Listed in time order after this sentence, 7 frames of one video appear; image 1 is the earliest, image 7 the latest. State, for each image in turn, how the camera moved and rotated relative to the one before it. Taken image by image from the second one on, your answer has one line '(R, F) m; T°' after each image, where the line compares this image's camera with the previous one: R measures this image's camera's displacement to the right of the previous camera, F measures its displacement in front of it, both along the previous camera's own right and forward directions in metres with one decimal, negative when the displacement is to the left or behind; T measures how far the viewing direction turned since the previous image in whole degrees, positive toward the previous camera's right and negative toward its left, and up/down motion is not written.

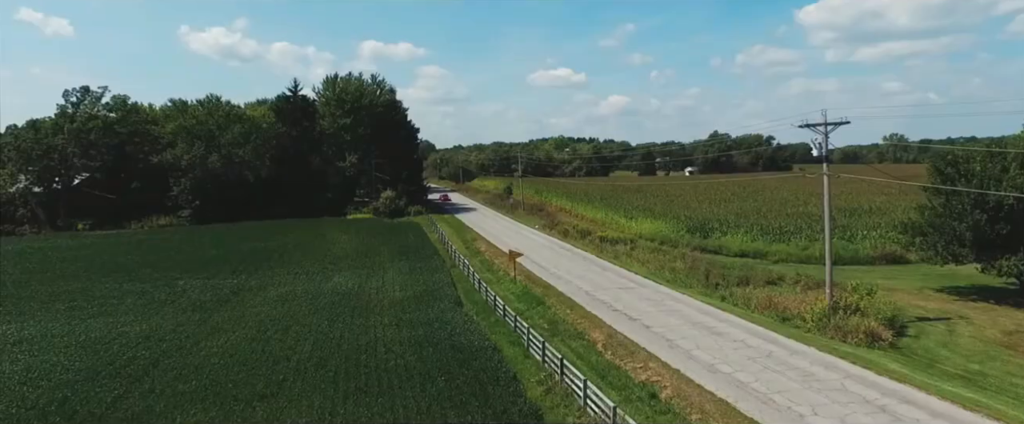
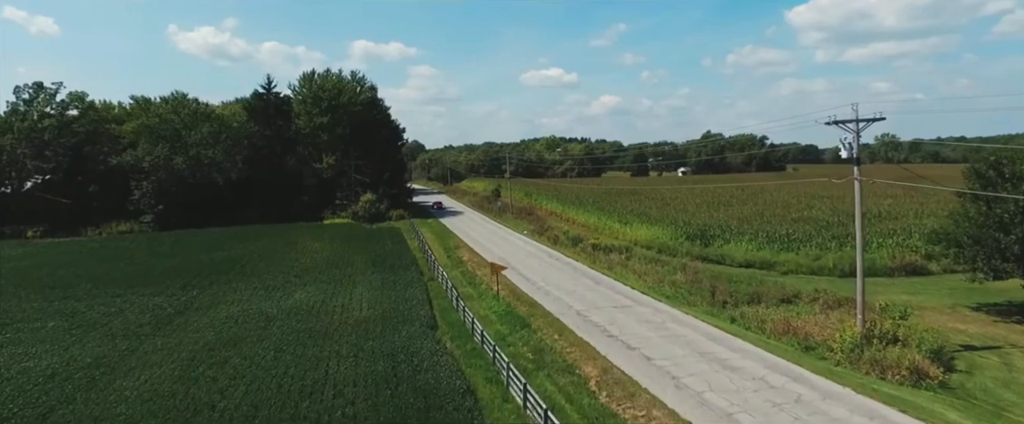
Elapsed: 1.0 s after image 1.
(+0.5, +3.8) m; +1°
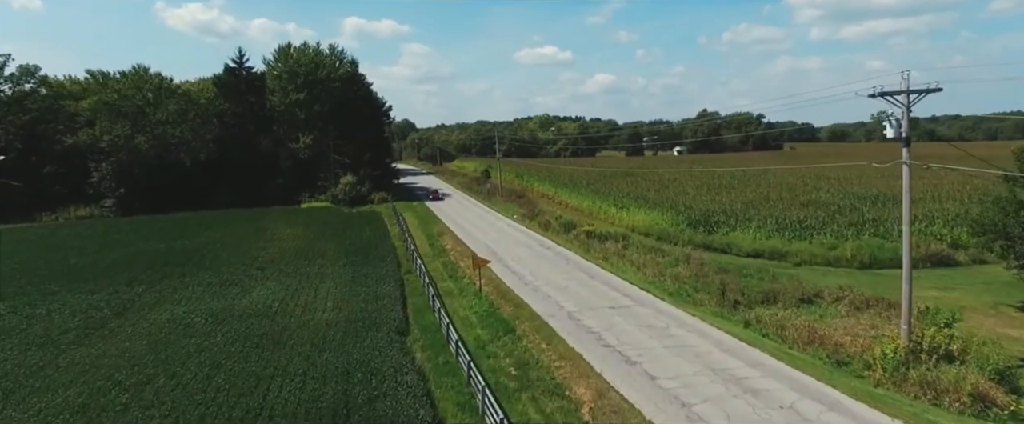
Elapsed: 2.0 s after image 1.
(+0.4, +3.7) m; 0°
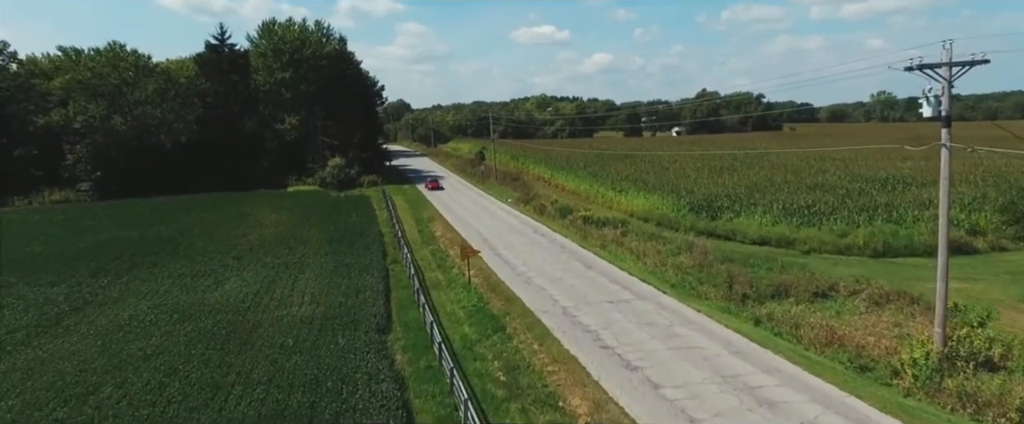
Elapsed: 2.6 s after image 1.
(+0.2, +2.0) m; 0°
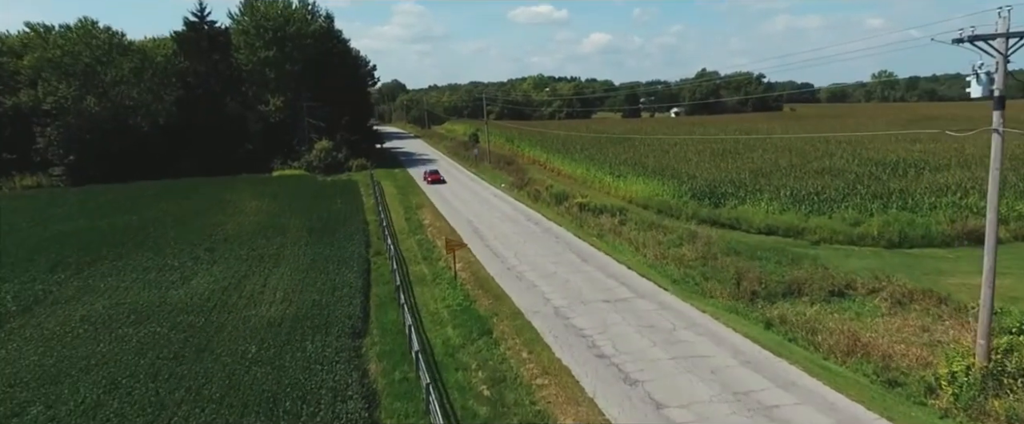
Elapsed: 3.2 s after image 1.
(+0.3, +2.1) m; 0°
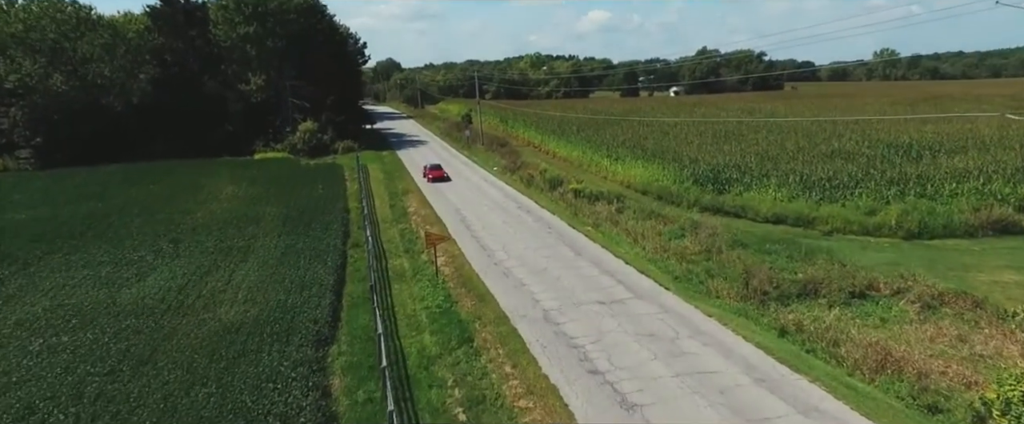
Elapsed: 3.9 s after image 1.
(+0.4, +2.3) m; 0°
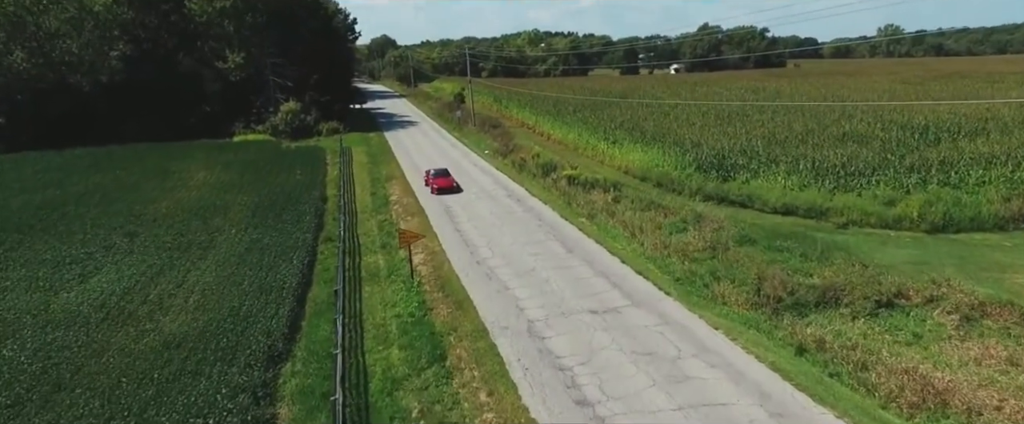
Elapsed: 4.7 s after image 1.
(+0.5, +2.4) m; 0°
